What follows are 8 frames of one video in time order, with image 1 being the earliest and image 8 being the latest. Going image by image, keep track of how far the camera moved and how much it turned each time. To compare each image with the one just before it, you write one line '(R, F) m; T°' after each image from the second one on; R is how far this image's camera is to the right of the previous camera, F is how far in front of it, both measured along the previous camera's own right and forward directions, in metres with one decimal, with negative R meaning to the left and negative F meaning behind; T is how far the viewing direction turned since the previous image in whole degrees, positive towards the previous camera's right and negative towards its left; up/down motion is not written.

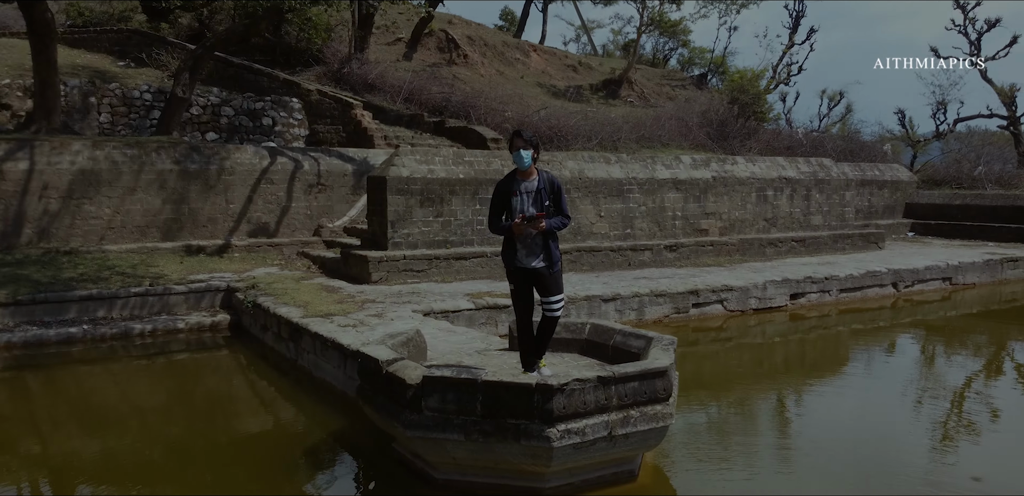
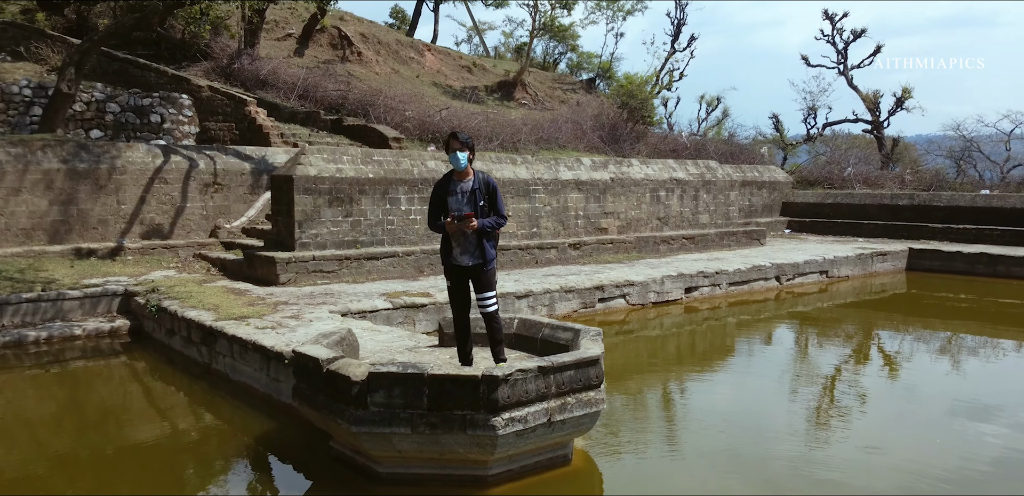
(-0.3, -0.1) m; +8°
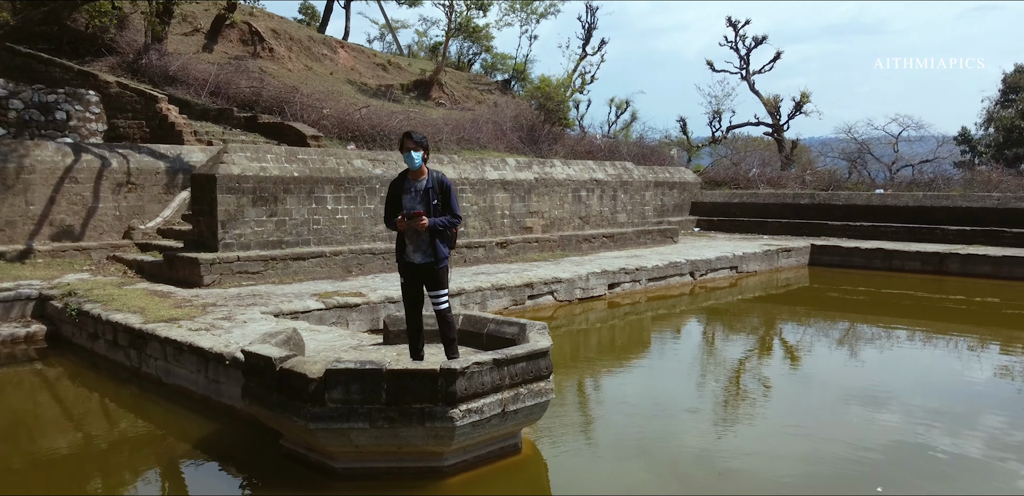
(-0.2, -0.1) m; +6°
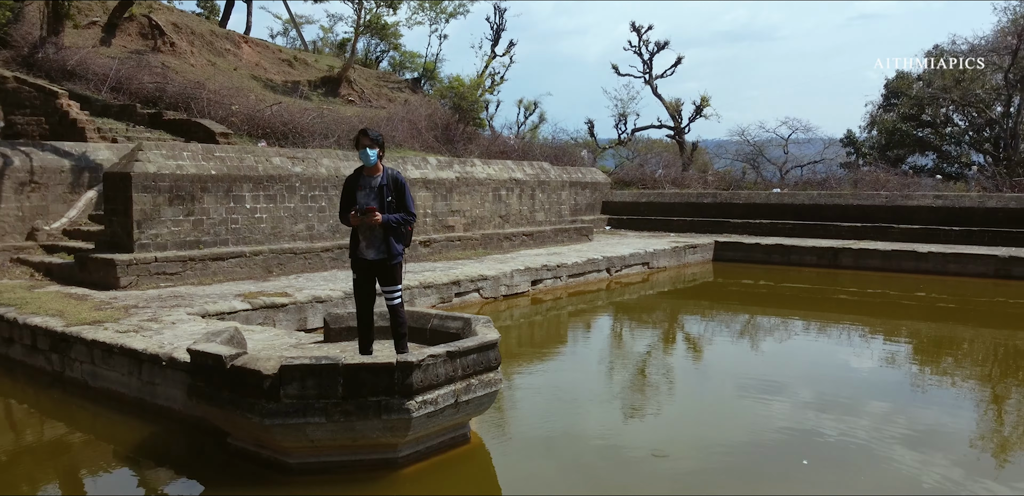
(-0.2, -0.1) m; +7°
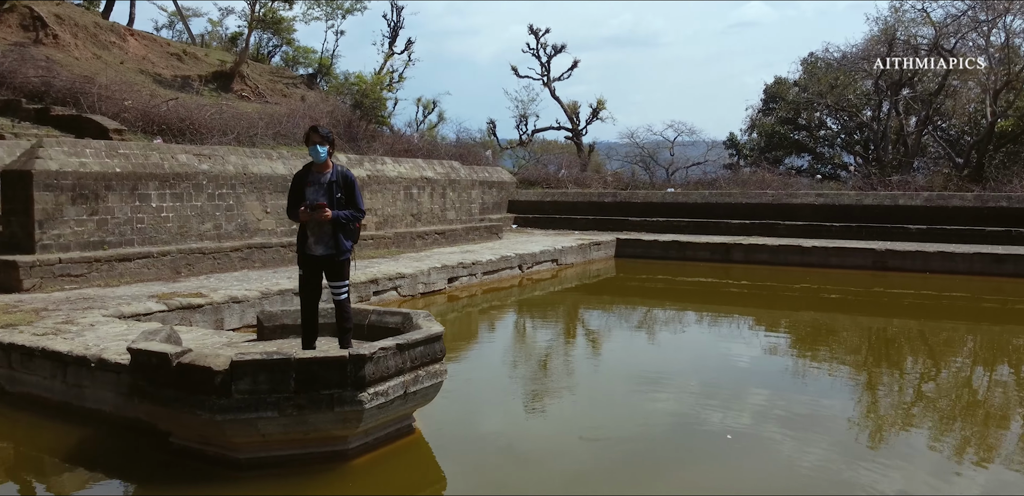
(-0.3, -0.1) m; +8°
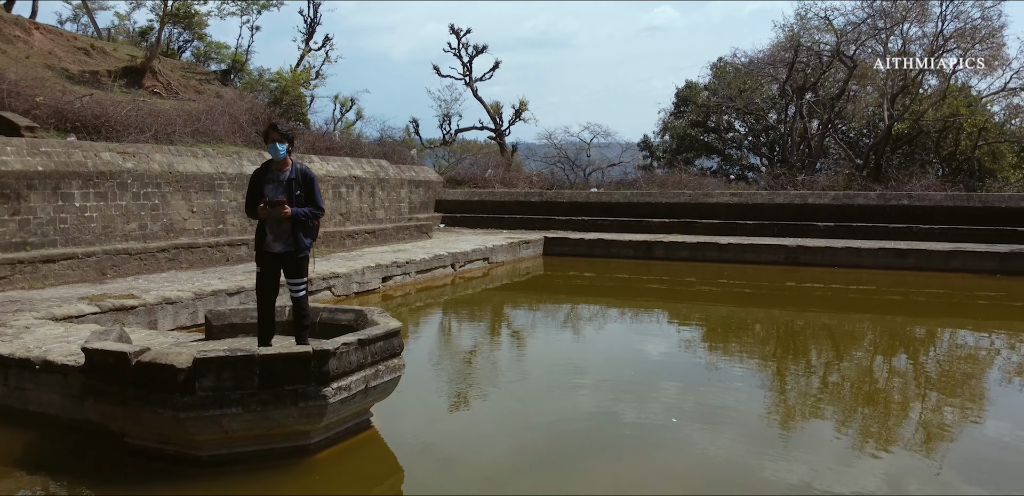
(-0.2, -0.1) m; +6°
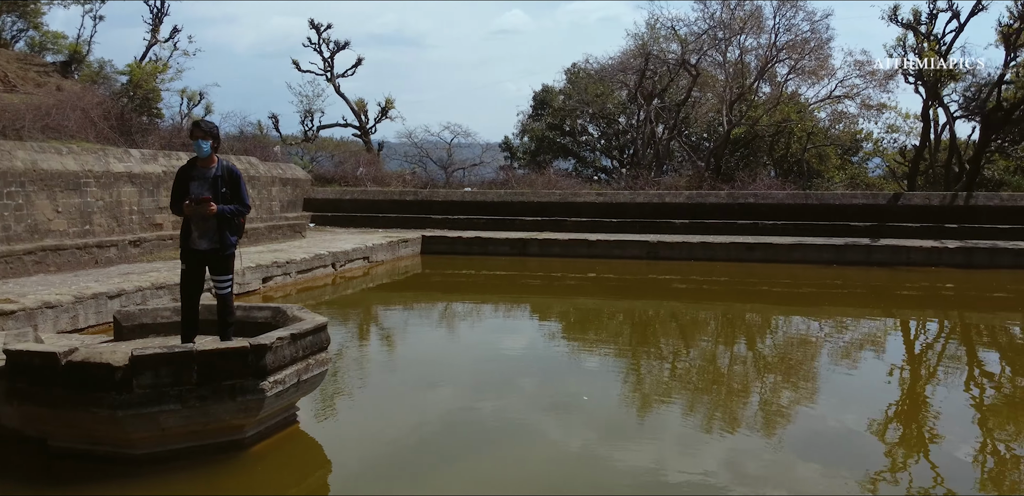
(-0.4, -0.2) m; +10°
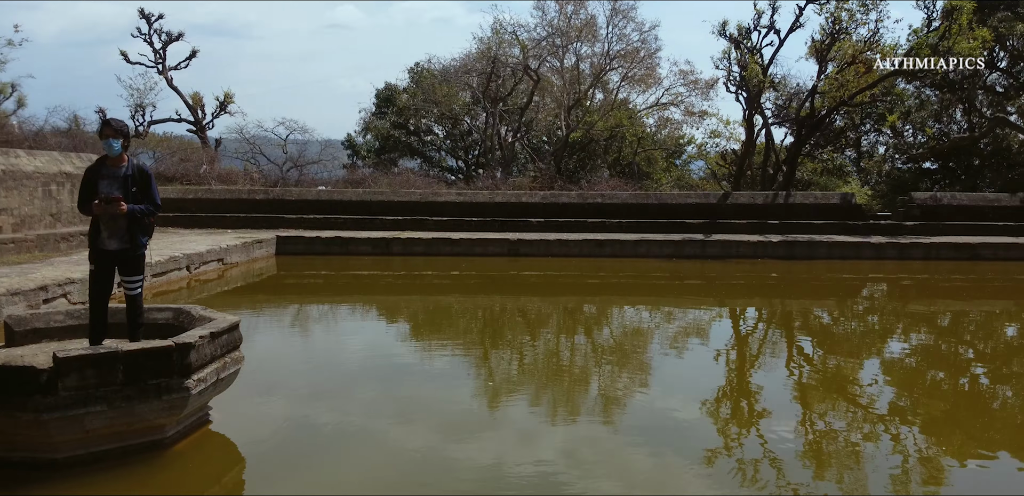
(-0.4, -0.3) m; +11°
